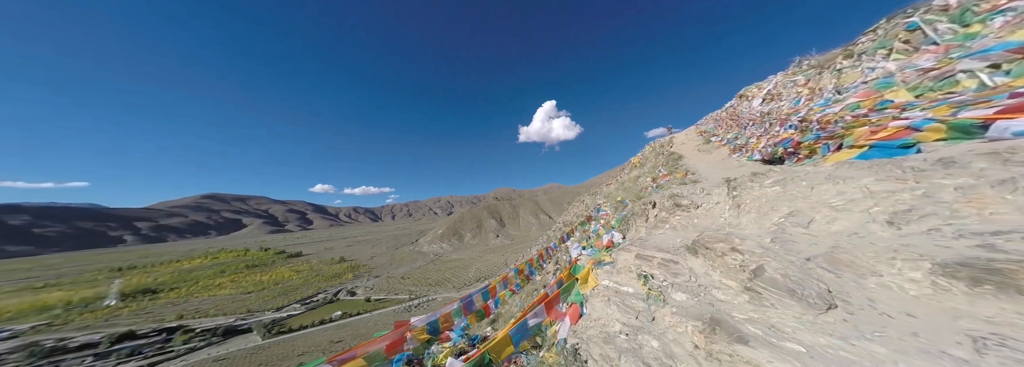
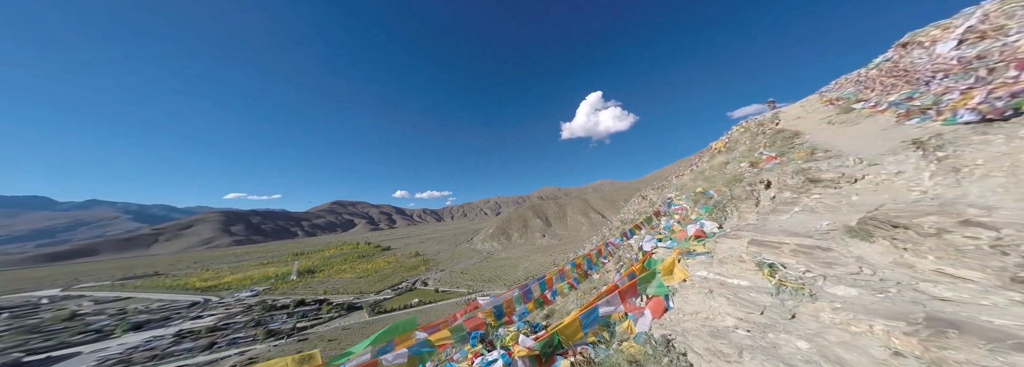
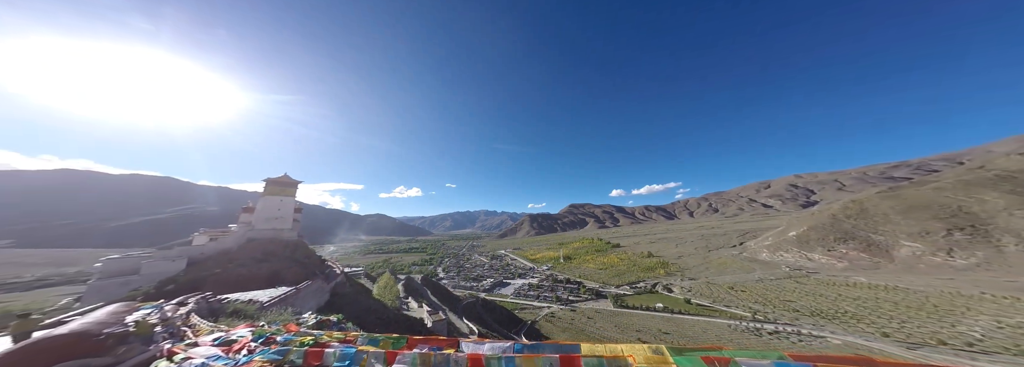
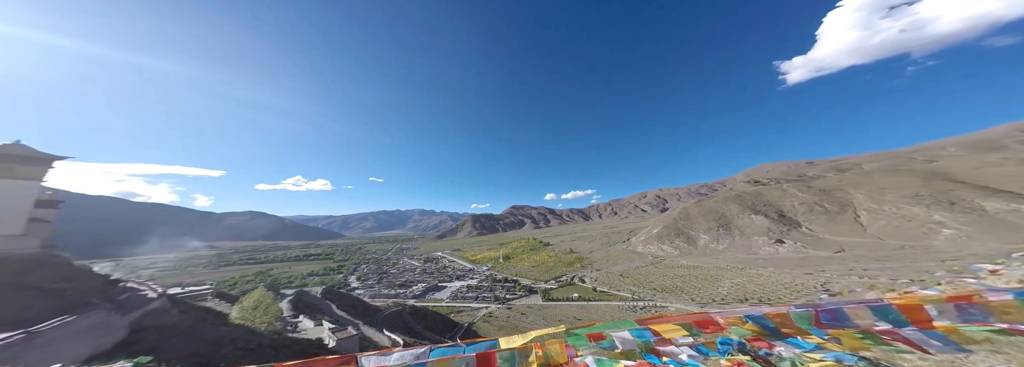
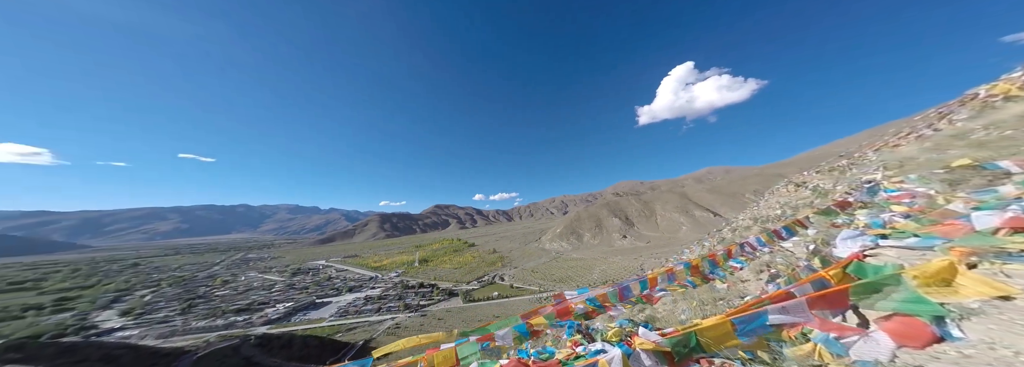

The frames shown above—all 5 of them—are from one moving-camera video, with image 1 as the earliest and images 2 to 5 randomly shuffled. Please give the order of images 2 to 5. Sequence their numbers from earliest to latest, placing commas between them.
2, 5, 4, 3
